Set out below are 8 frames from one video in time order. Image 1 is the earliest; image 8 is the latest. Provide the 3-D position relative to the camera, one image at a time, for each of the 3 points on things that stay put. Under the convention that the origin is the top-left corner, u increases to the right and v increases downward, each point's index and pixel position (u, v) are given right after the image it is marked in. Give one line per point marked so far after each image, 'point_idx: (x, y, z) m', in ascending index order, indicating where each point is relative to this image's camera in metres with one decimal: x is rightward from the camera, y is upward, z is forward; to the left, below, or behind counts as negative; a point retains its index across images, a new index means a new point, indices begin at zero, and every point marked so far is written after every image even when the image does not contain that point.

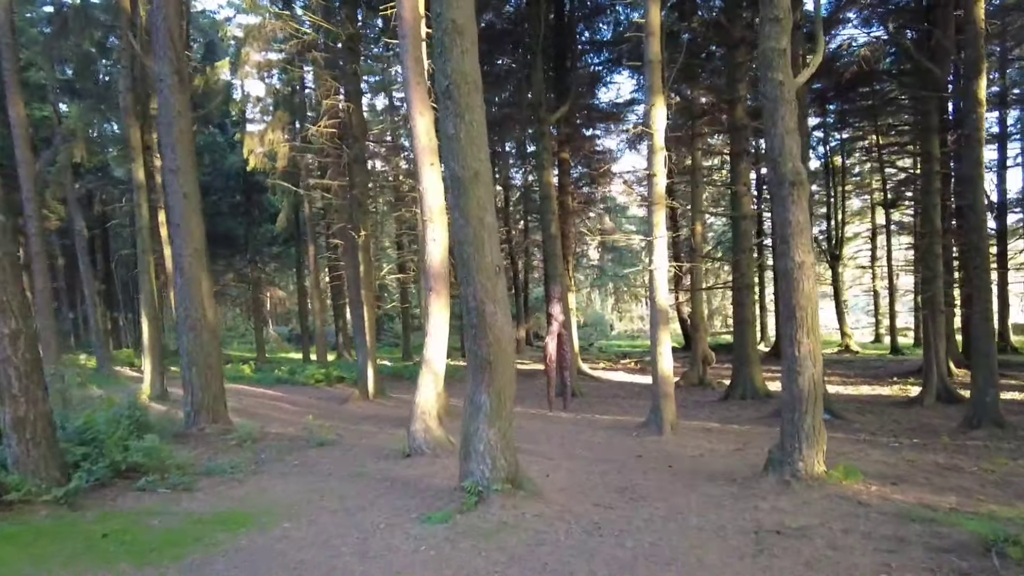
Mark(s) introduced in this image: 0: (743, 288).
0: (+5.2, 0.0, +15.3) m
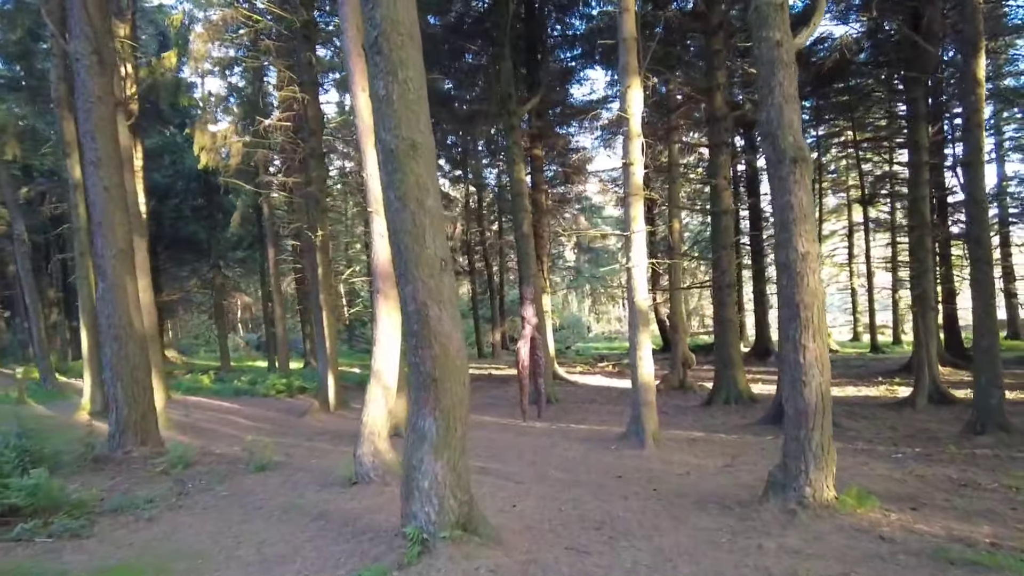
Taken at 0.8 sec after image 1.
0: (+4.6, 0.0, +14.5) m
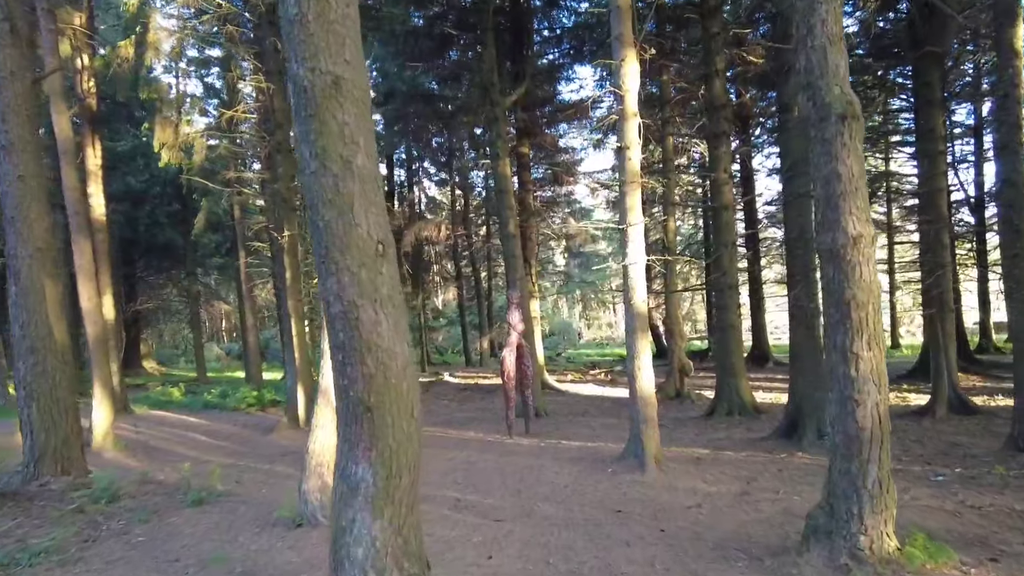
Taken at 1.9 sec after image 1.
0: (+4.3, 0.0, +13.4) m
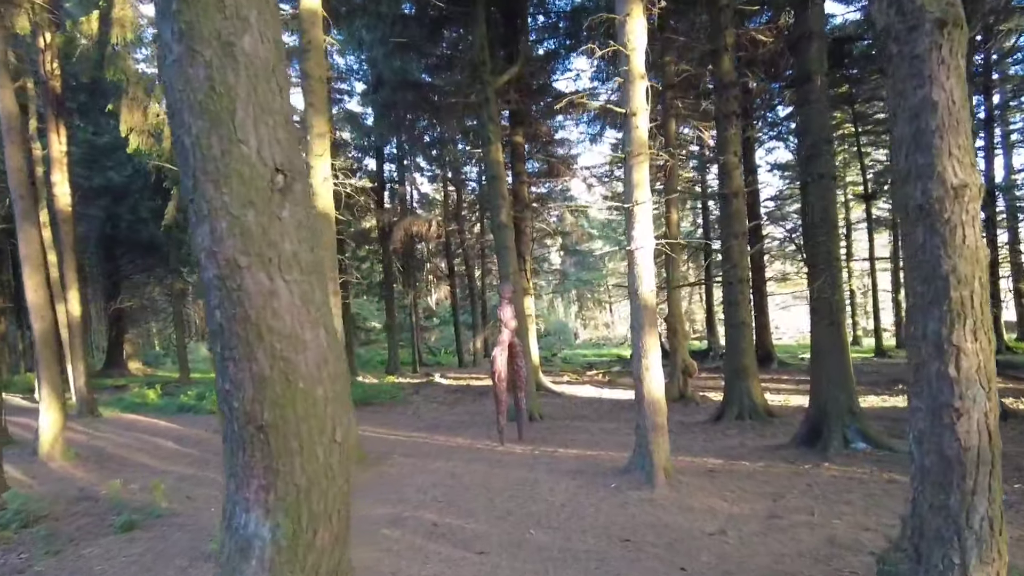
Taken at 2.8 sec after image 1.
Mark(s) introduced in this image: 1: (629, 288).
0: (+4.1, +0.1, +12.4) m
1: (+1.3, 0.0, +7.3) m
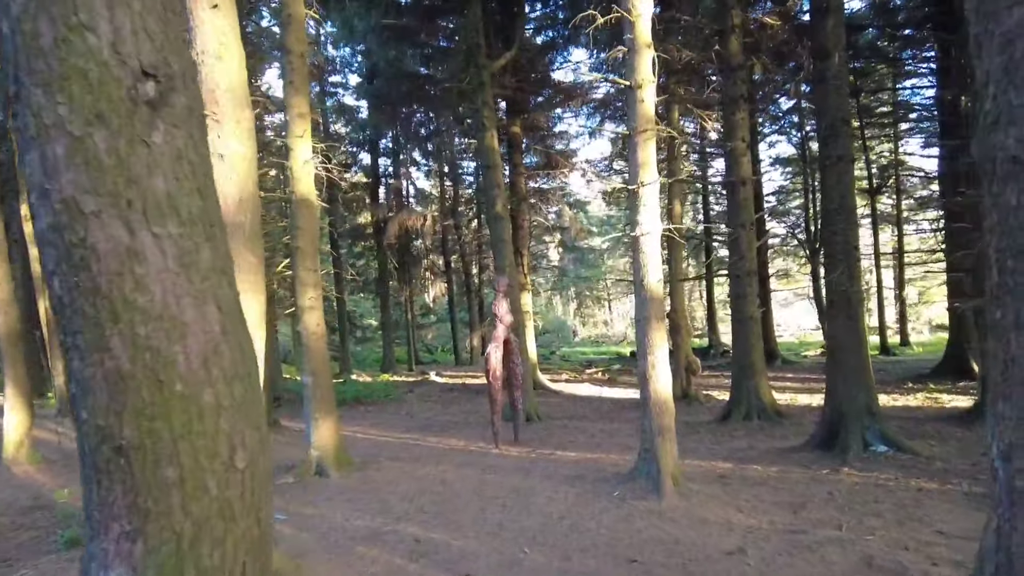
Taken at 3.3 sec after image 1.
0: (+4.0, +0.2, +11.7) m
1: (+1.2, +0.1, +6.7) m
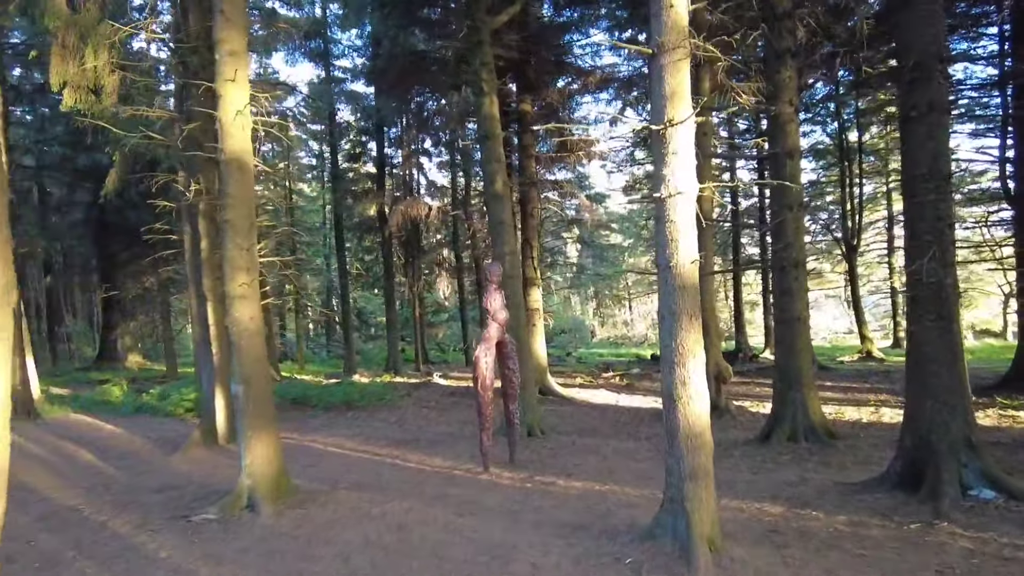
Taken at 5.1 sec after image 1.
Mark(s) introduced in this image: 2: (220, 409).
0: (+4.0, +0.3, +9.7) m
1: (+1.0, +0.2, +4.7) m
2: (-4.9, -2.0, +11.2) m
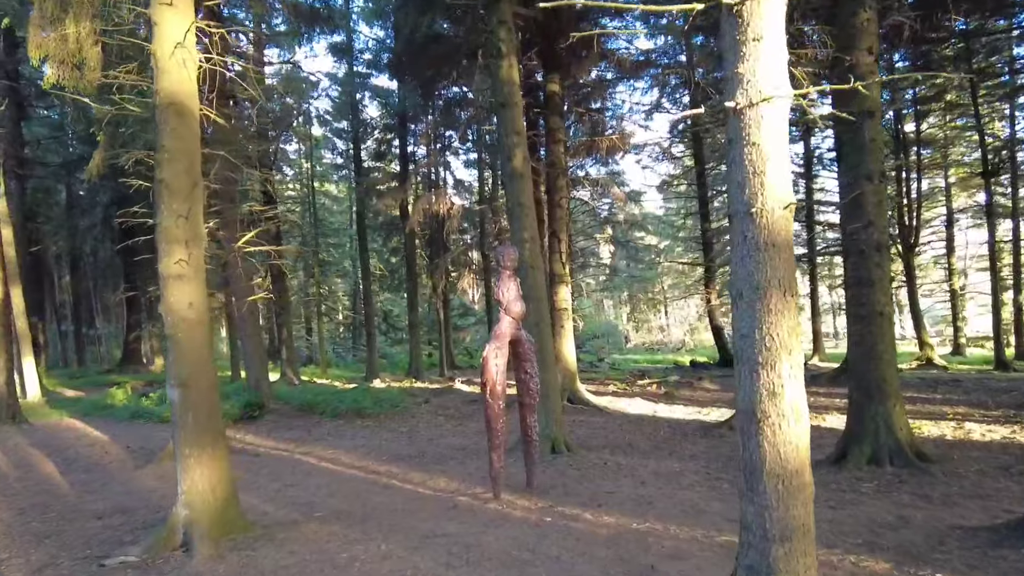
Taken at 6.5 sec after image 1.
0: (+4.2, +0.4, +8.0) m
1: (+1.0, +0.4, +3.1) m
2: (-4.6, -1.9, +9.8) m
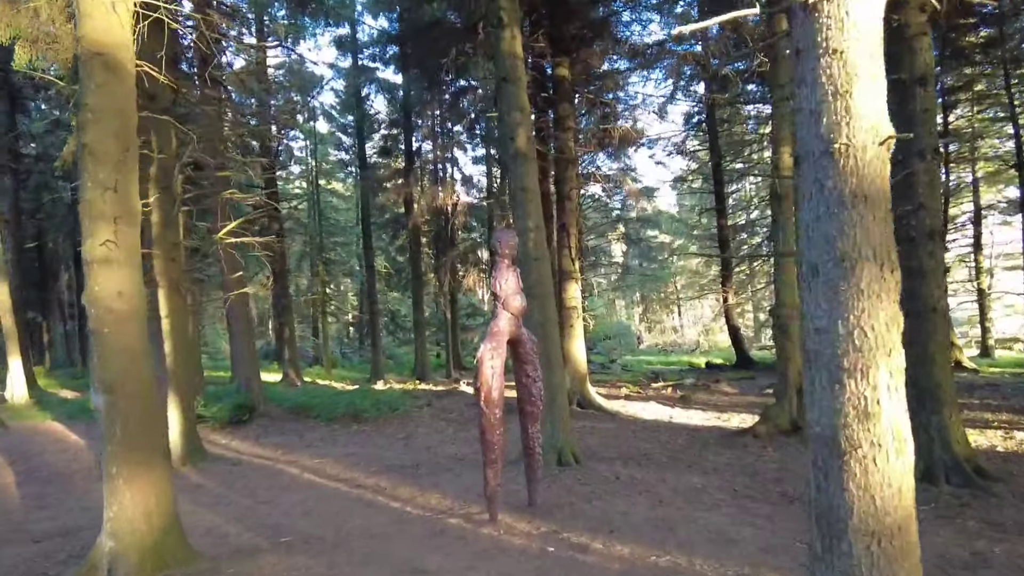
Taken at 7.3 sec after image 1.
0: (+4.2, +0.5, +7.0) m
1: (+0.9, +0.5, +2.2) m
2: (-4.5, -1.8, +9.0) m
